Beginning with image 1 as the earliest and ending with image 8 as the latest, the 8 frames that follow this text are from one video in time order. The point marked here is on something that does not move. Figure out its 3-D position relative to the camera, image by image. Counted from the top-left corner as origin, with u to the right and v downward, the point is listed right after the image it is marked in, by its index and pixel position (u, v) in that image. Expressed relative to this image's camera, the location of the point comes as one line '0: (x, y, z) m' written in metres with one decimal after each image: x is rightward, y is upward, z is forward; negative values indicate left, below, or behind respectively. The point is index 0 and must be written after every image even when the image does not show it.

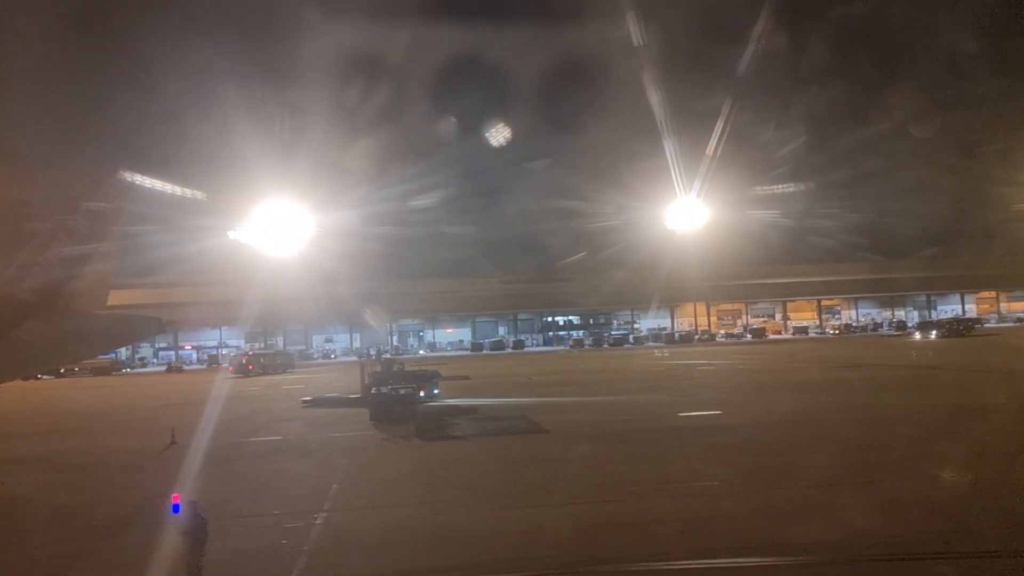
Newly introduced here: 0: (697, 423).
0: (+5.3, -3.7, +19.7) m
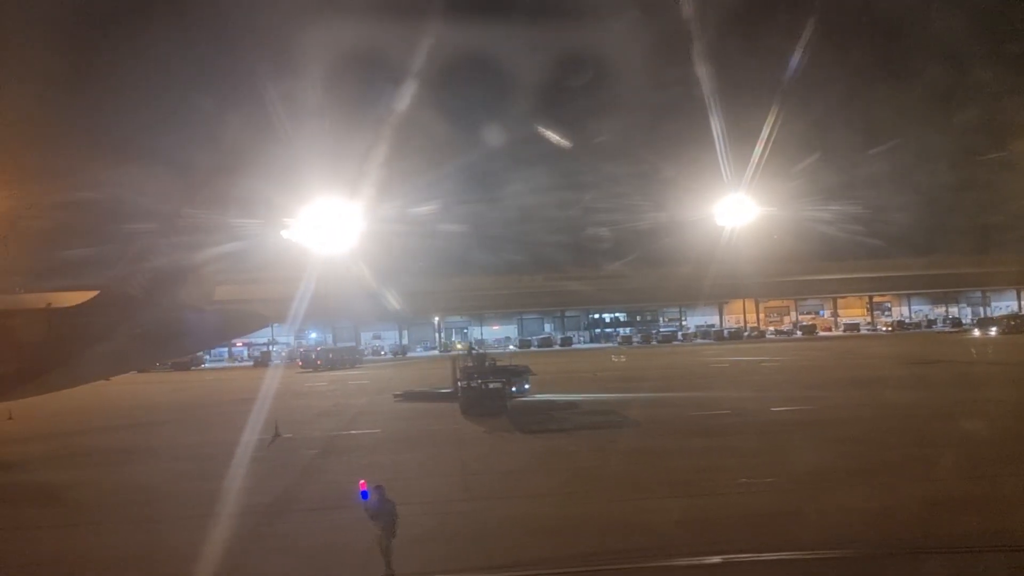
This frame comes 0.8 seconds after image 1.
0: (+7.4, -3.6, +19.7) m
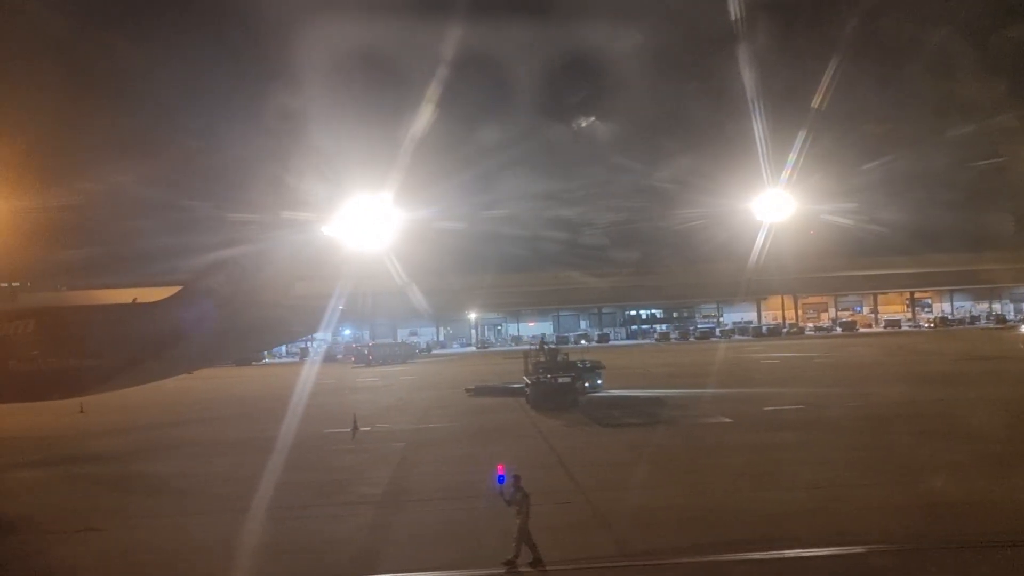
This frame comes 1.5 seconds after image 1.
0: (+9.2, -3.4, +19.6) m
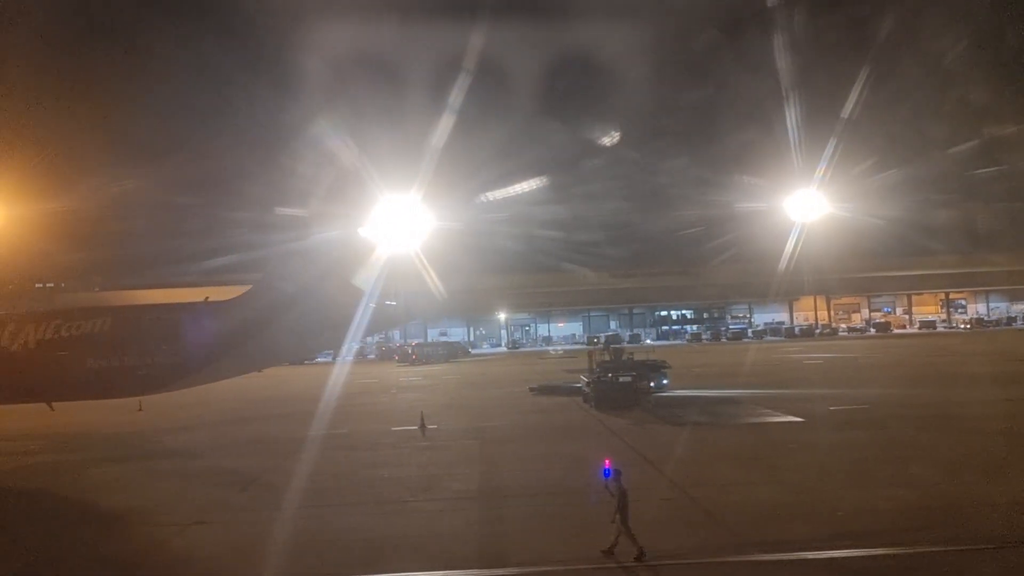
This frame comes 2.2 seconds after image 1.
0: (+10.7, -3.4, +19.6) m
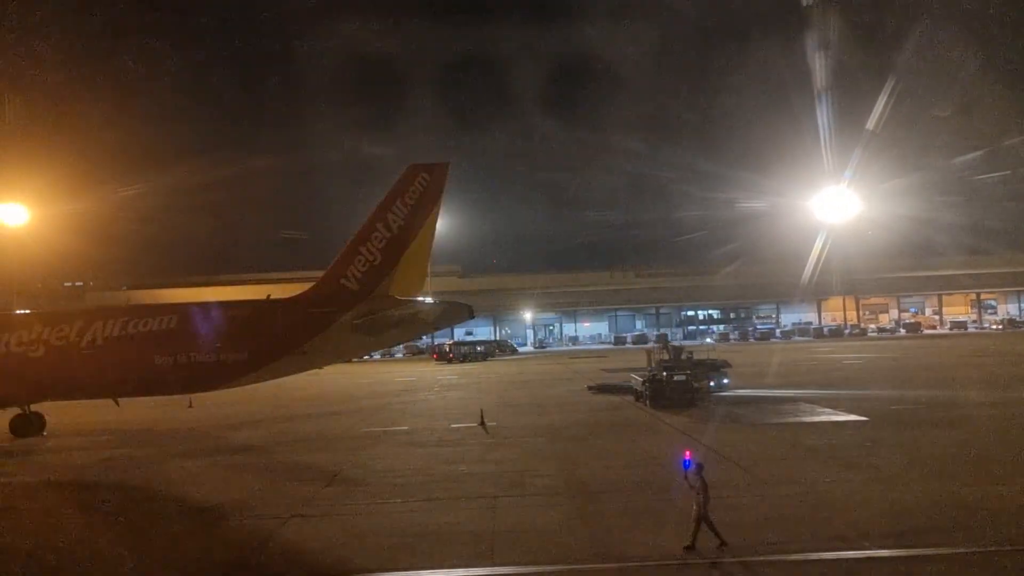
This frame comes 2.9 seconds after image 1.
0: (+12.1, -3.4, +19.5) m
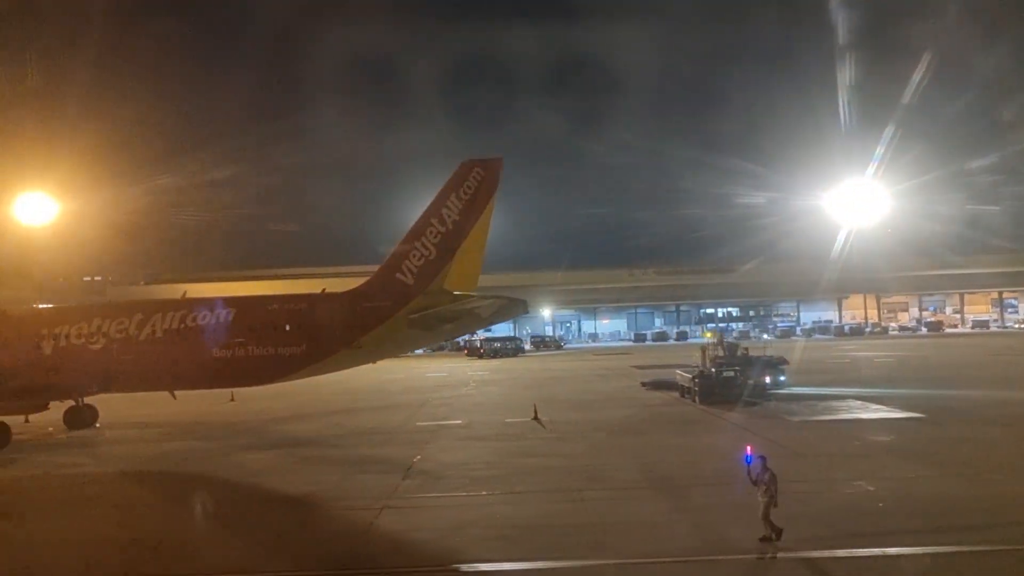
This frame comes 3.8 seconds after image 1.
0: (+13.3, -3.4, +19.5) m
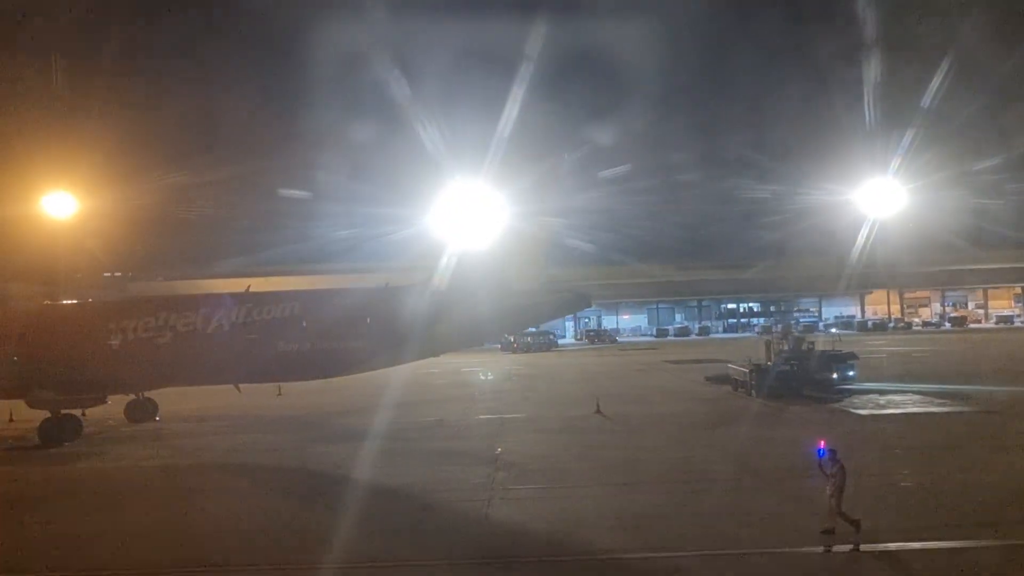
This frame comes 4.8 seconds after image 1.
0: (+14.8, -3.2, +19.5) m
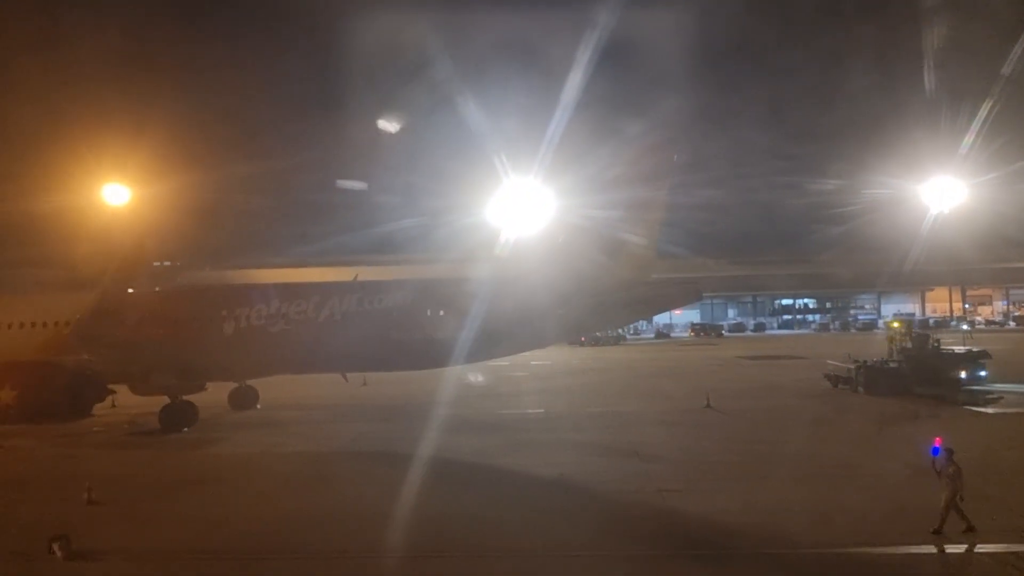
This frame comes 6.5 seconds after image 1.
0: (+17.3, -3.1, +18.8) m
